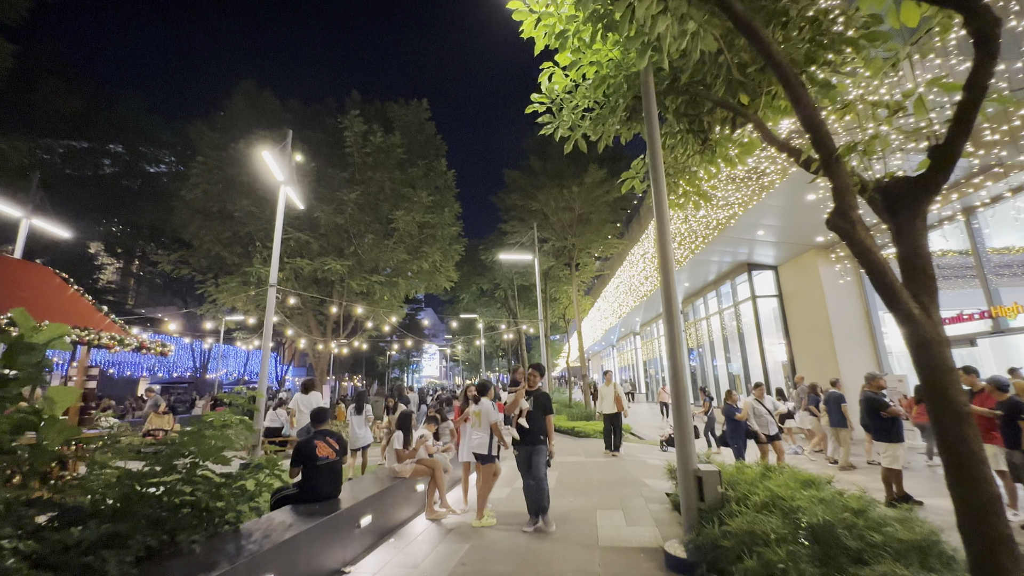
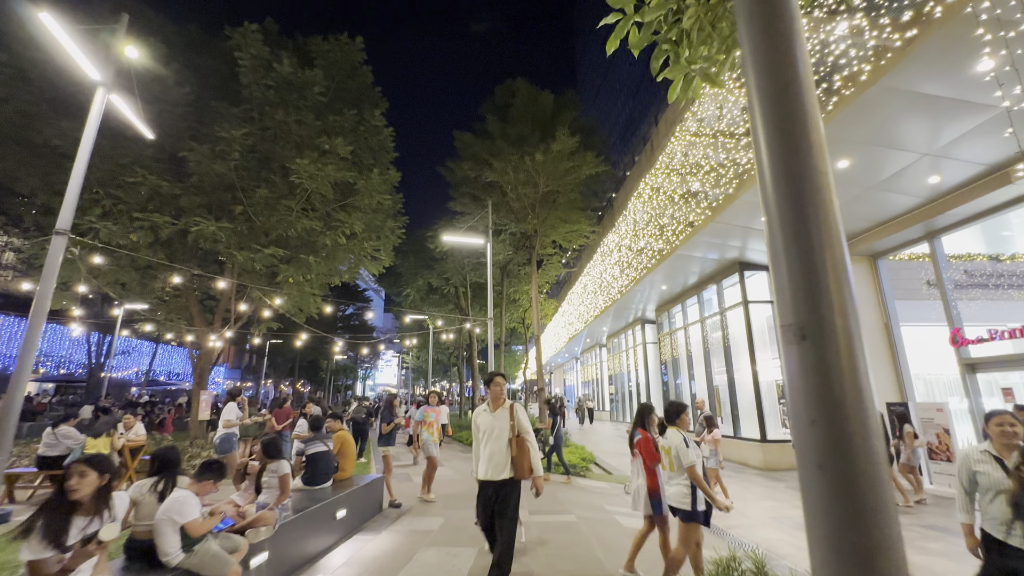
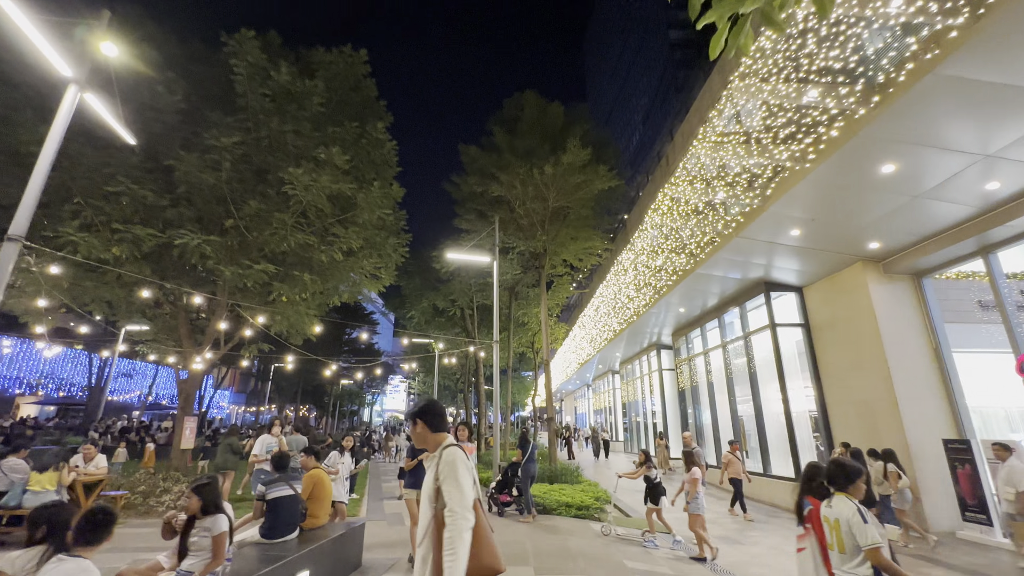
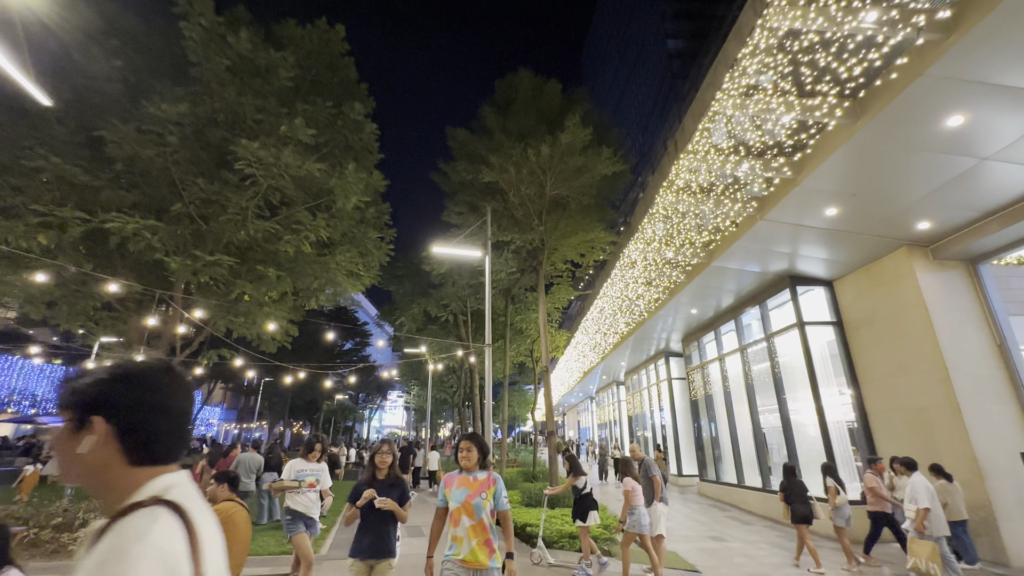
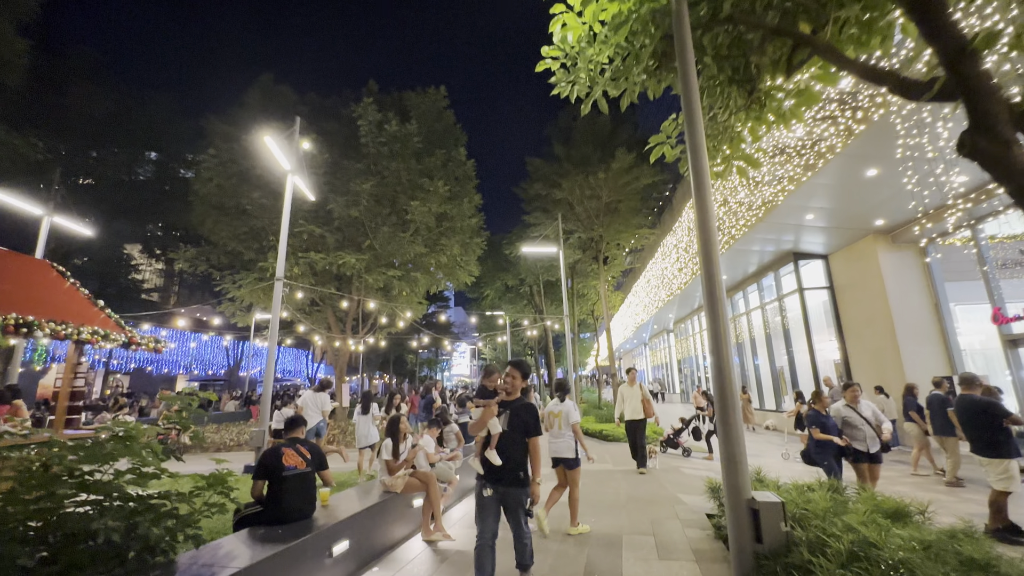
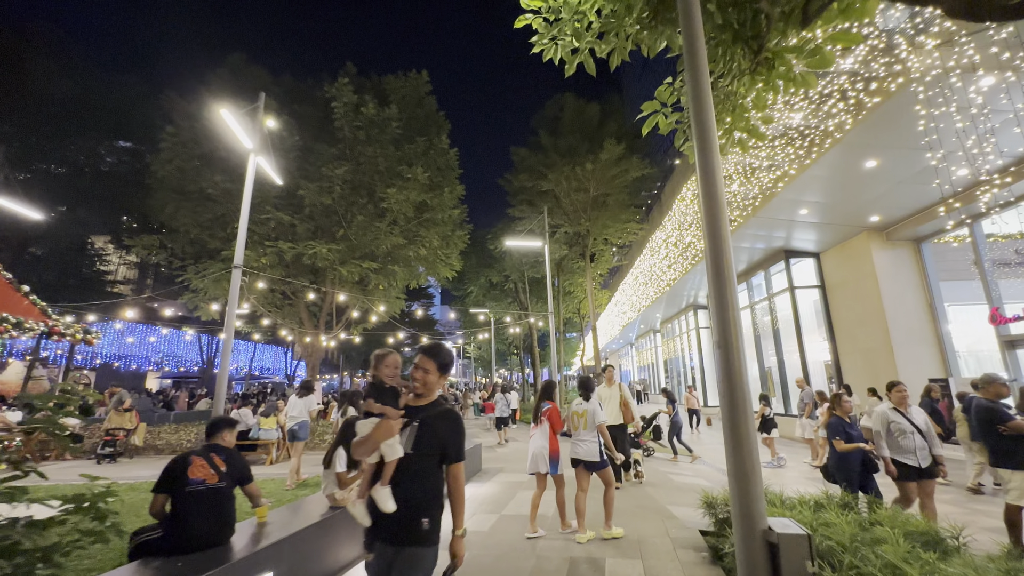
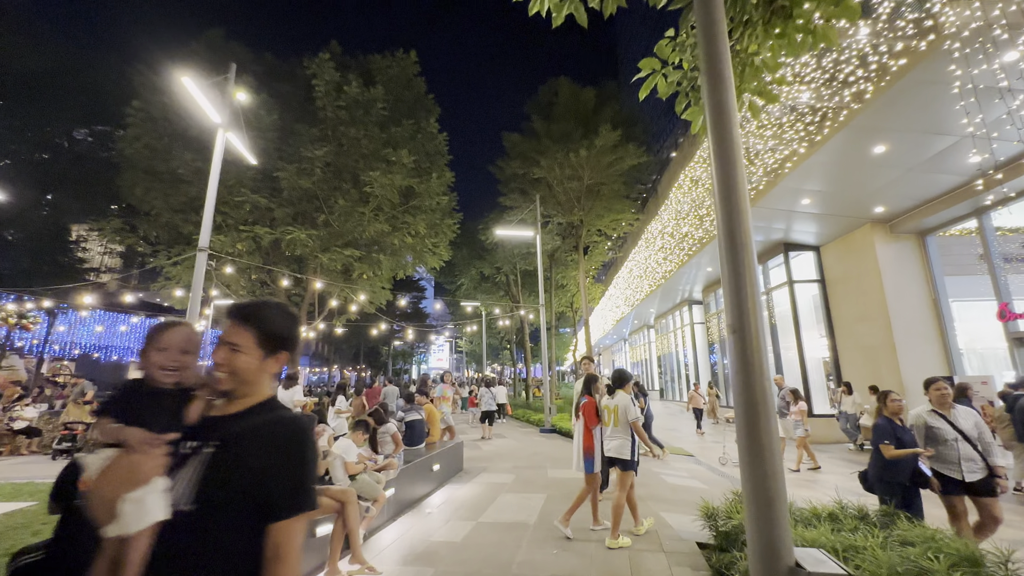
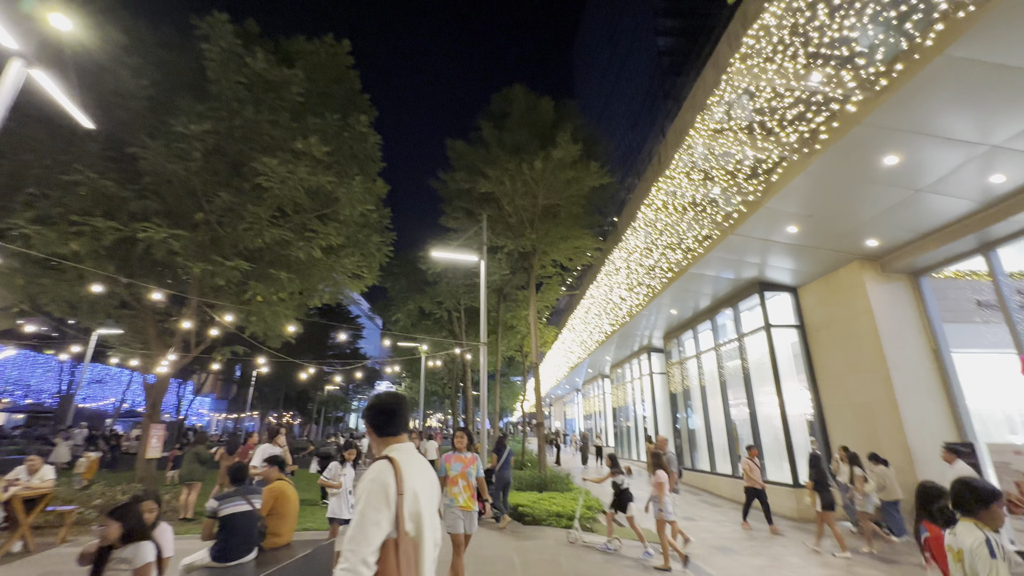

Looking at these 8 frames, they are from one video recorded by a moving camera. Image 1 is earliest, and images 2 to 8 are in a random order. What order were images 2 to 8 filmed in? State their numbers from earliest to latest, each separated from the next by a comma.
5, 6, 7, 2, 3, 8, 4
